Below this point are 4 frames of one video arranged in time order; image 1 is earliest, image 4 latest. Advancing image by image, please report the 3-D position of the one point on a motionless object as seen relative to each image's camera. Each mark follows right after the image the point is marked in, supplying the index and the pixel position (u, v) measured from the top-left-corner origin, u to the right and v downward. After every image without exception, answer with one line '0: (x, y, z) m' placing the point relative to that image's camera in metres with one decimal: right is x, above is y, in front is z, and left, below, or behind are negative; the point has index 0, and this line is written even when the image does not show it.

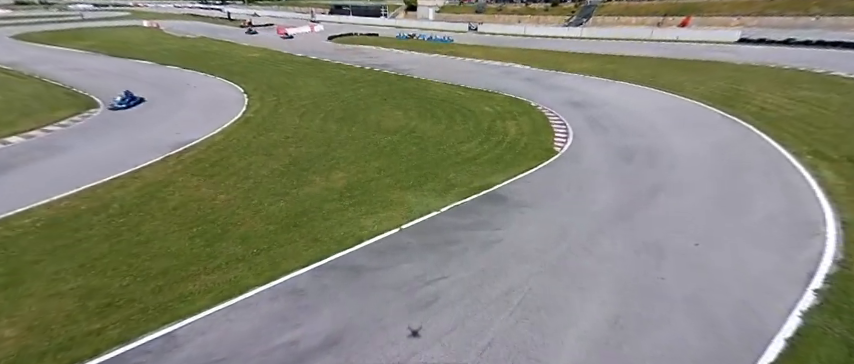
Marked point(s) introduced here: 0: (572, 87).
0: (+7.3, +4.7, +19.1) m
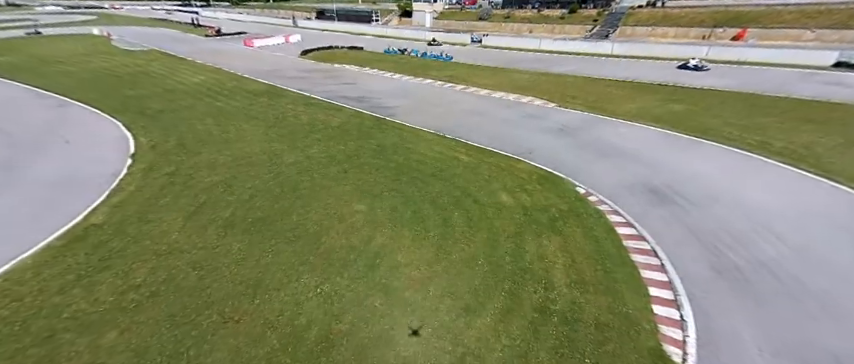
0: (+6.8, +1.0, +12.4) m
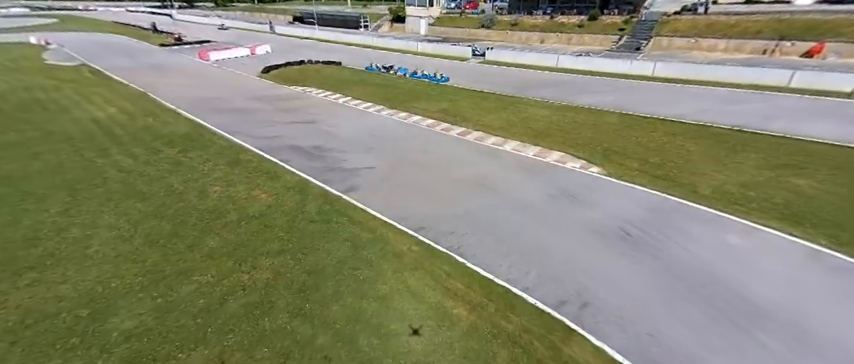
0: (+6.2, -2.3, +6.2) m
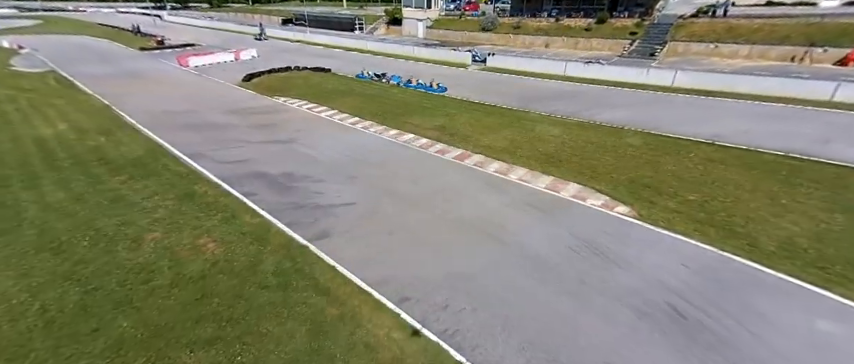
0: (+5.9, -3.4, +4.0) m
